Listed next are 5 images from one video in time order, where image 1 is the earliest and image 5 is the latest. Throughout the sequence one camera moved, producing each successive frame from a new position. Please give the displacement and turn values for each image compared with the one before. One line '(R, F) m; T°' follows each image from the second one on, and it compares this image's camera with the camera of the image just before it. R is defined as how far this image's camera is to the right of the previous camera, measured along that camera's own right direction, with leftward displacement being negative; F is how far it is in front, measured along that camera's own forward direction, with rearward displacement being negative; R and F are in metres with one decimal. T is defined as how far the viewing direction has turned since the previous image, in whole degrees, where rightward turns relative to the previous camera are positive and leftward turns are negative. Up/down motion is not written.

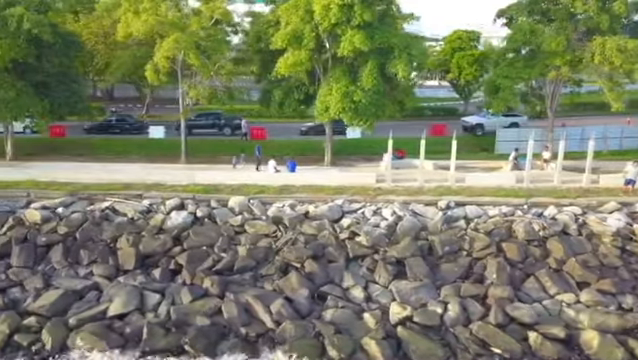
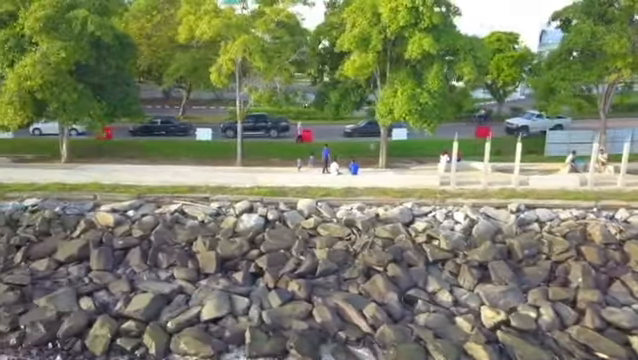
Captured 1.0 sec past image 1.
(-1.8, 0.0) m; 0°
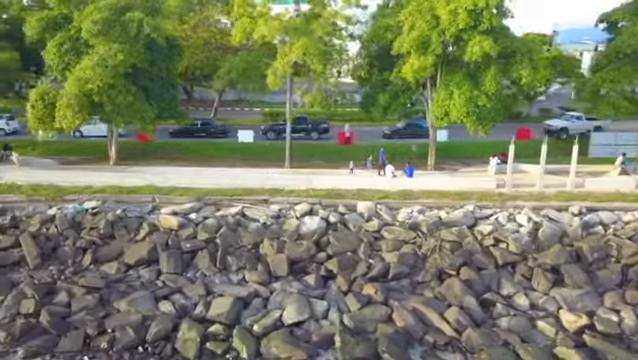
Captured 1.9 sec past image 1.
(-1.6, 0.0) m; 0°
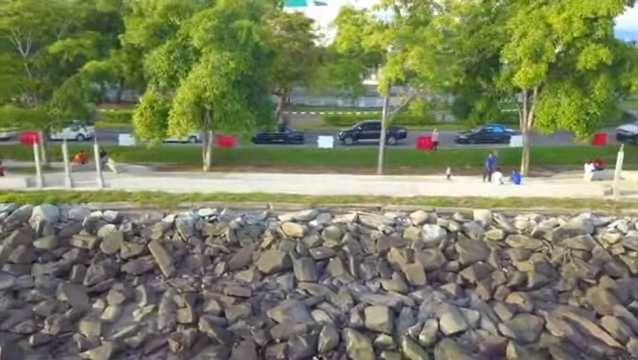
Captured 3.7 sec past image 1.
(-3.1, -0.1) m; 0°
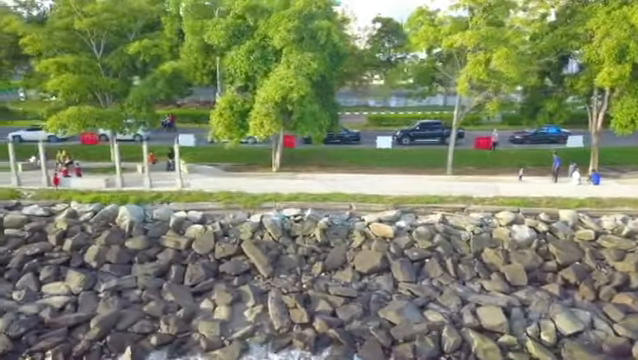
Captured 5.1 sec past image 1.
(-2.3, 0.0) m; 0°
